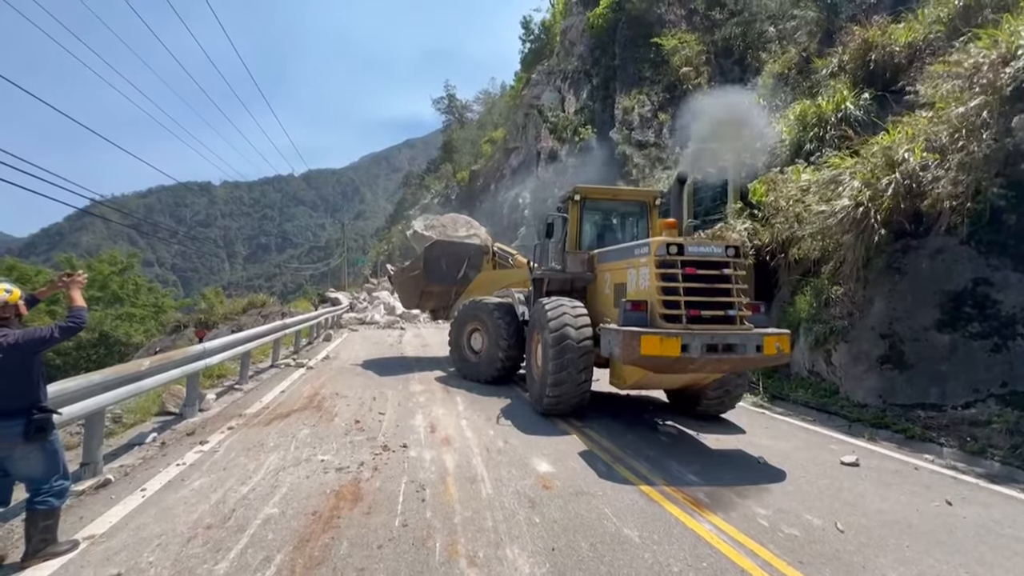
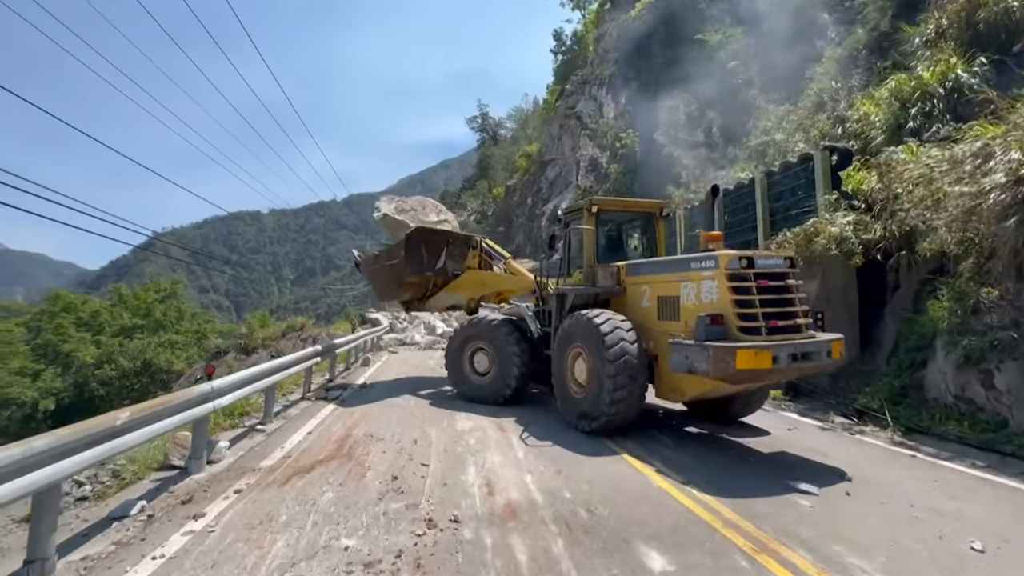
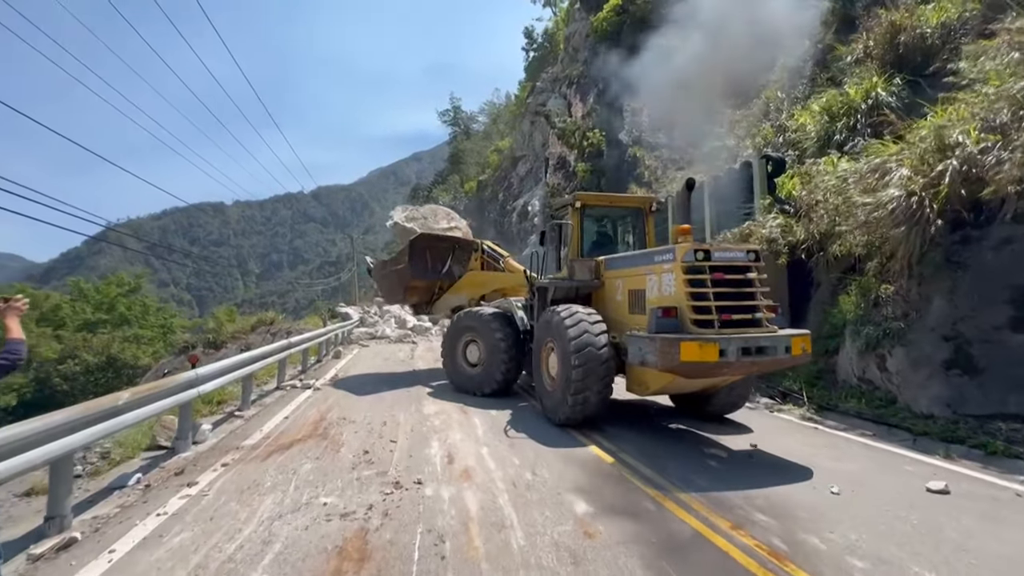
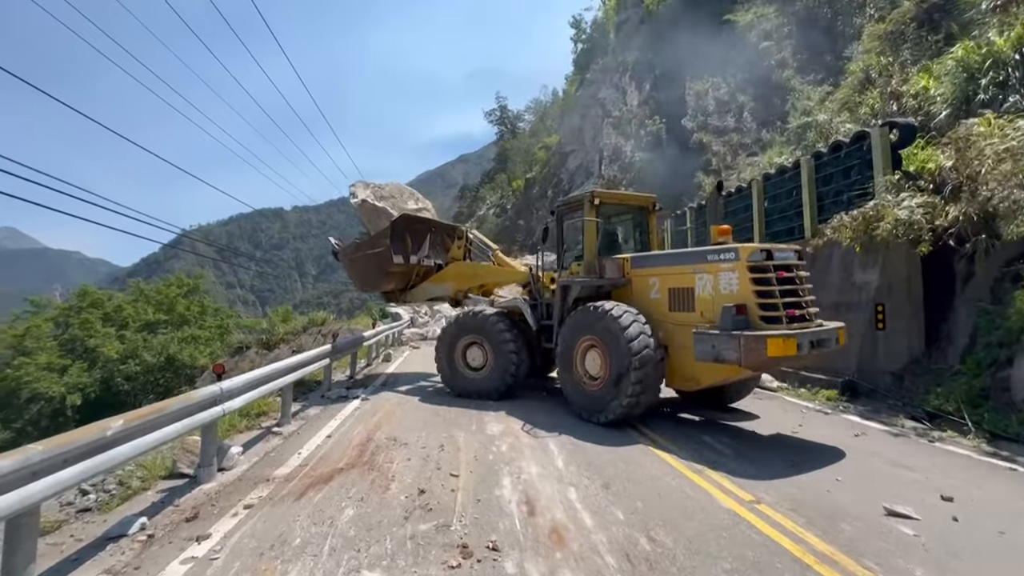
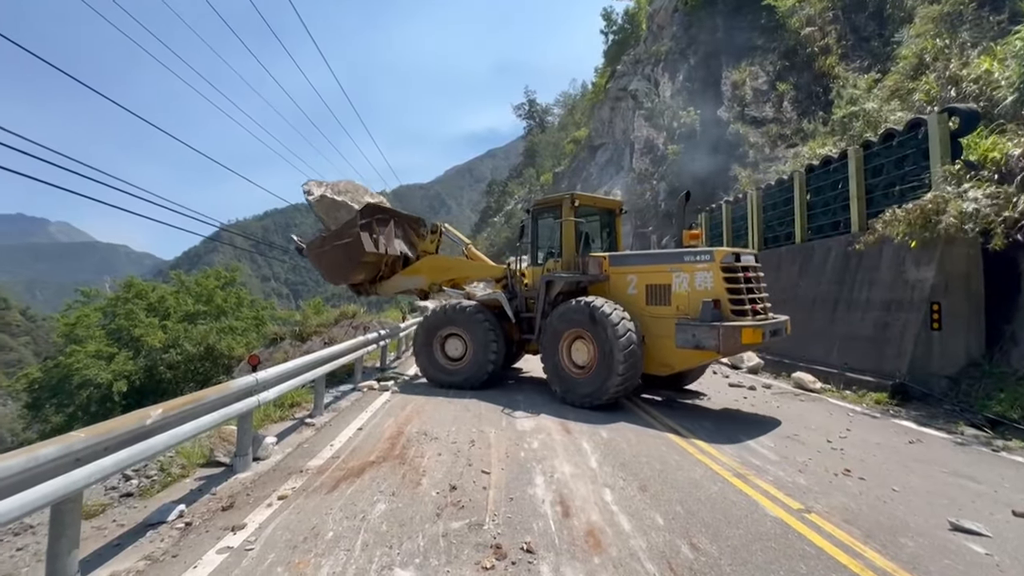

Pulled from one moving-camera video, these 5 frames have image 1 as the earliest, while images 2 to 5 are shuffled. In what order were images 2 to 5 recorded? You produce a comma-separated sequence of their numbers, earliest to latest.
3, 2, 4, 5
